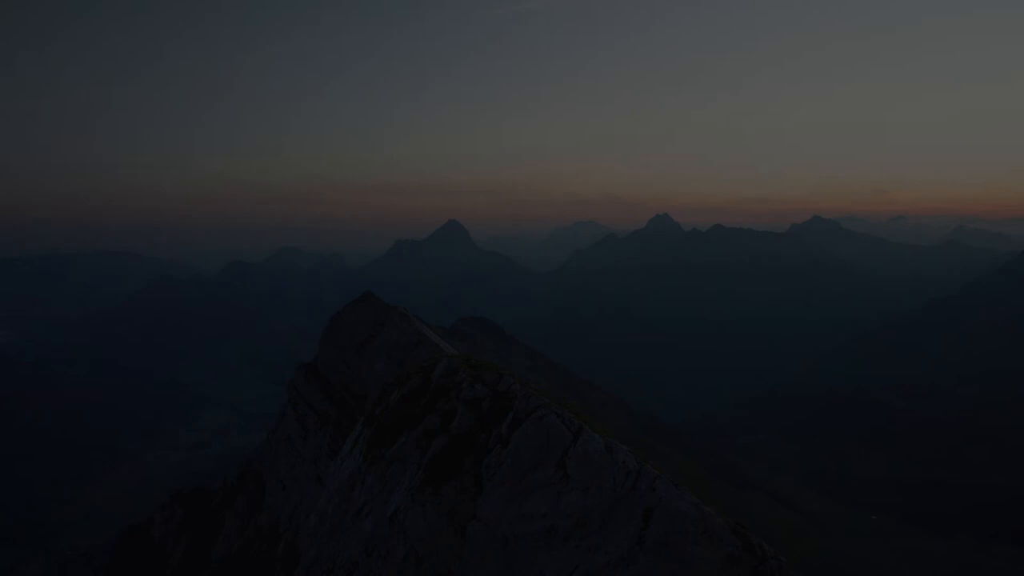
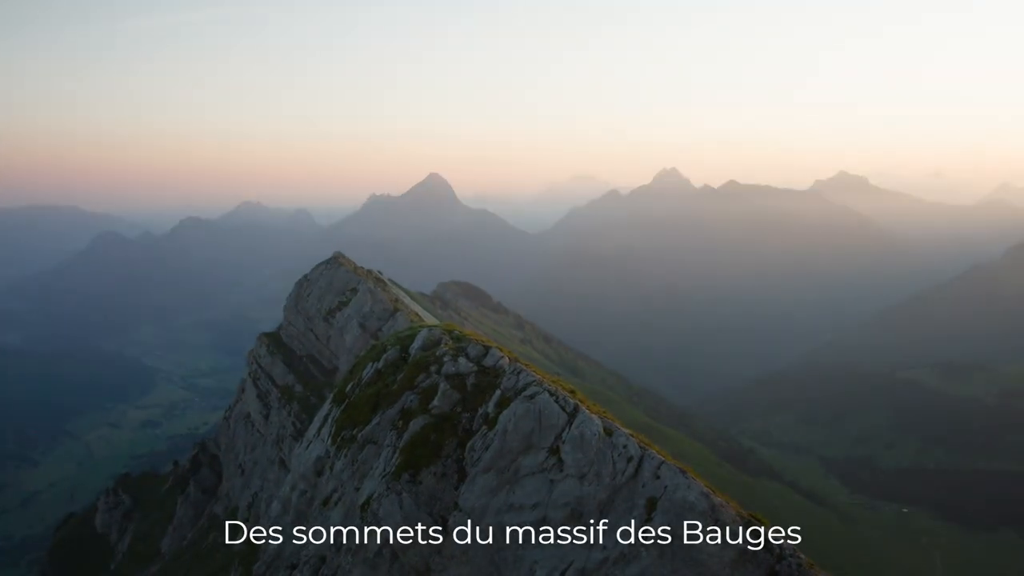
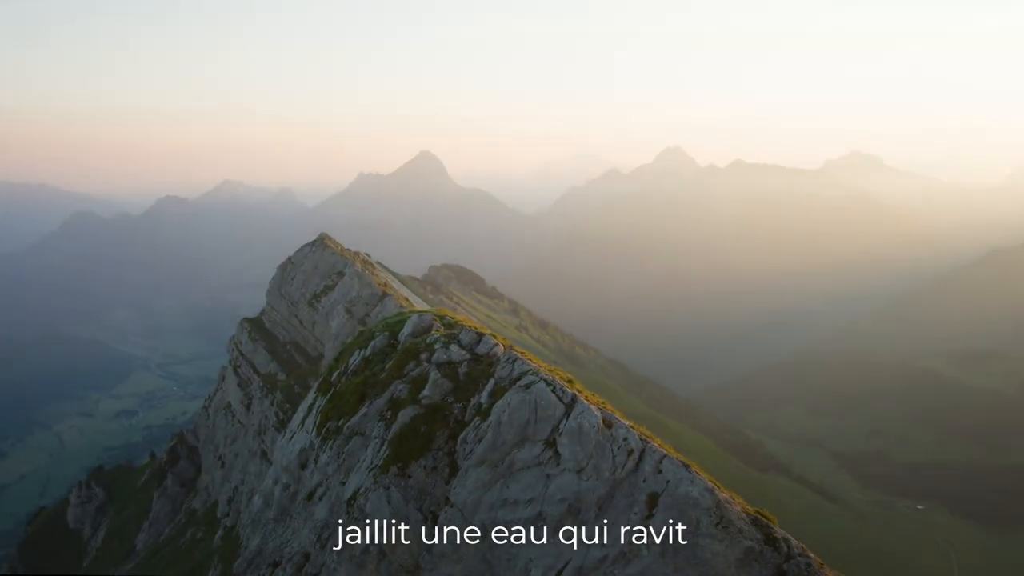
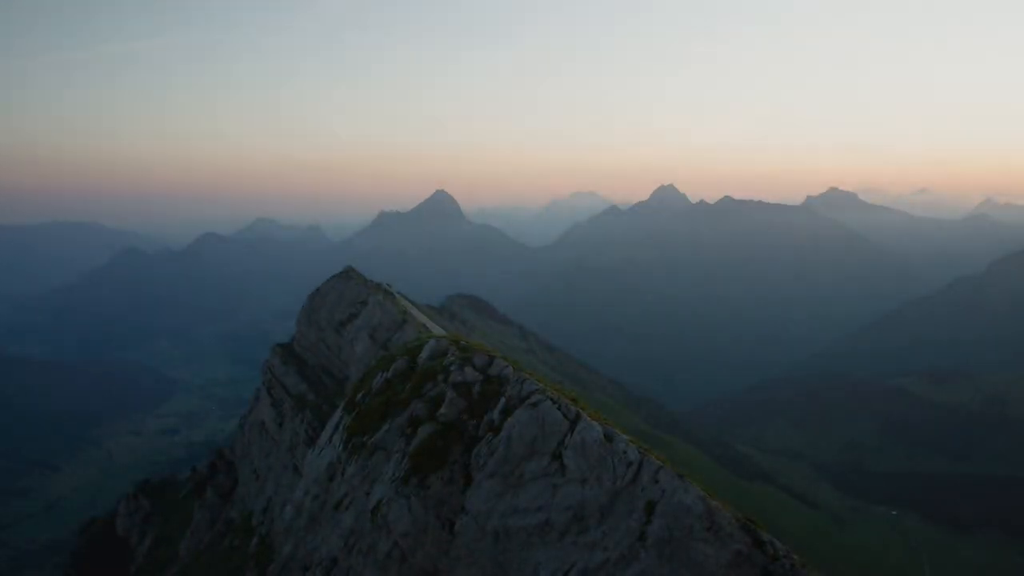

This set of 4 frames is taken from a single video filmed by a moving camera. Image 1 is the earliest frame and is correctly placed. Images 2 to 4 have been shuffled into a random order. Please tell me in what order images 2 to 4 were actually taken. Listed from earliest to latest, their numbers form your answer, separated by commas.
4, 2, 3
